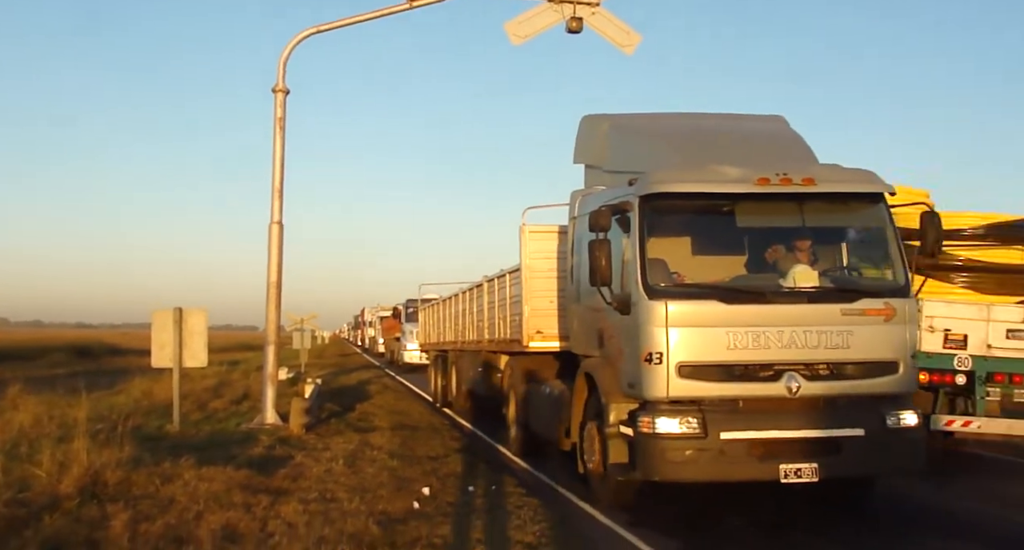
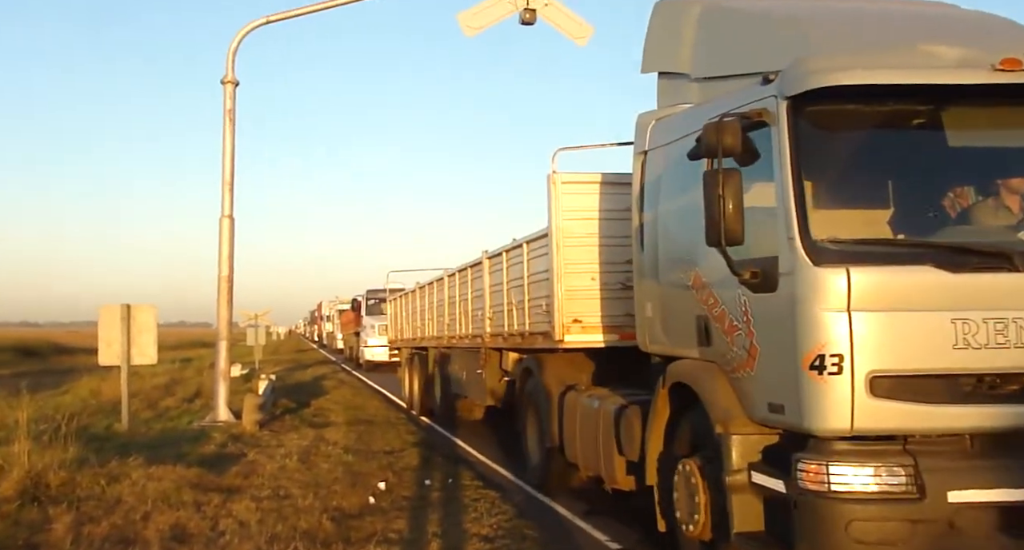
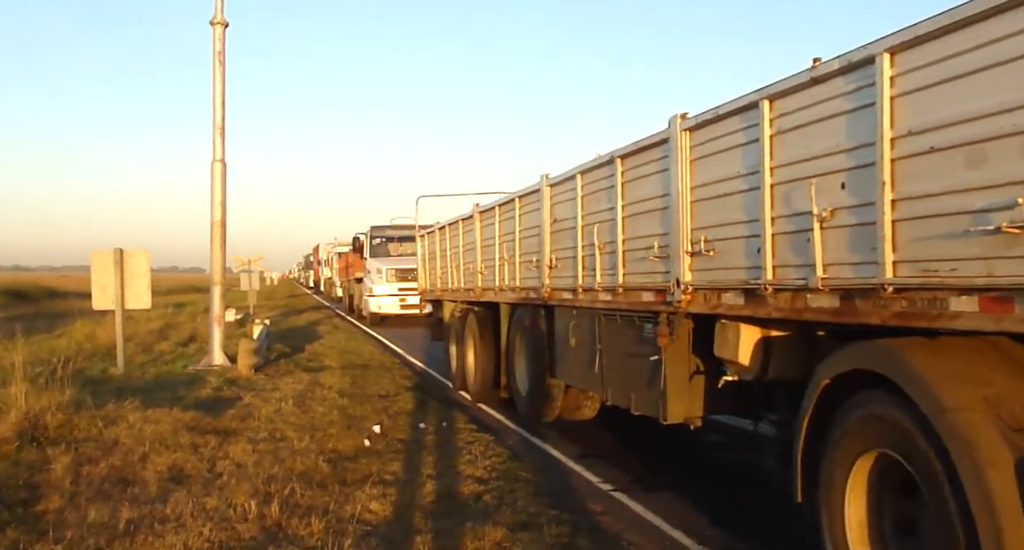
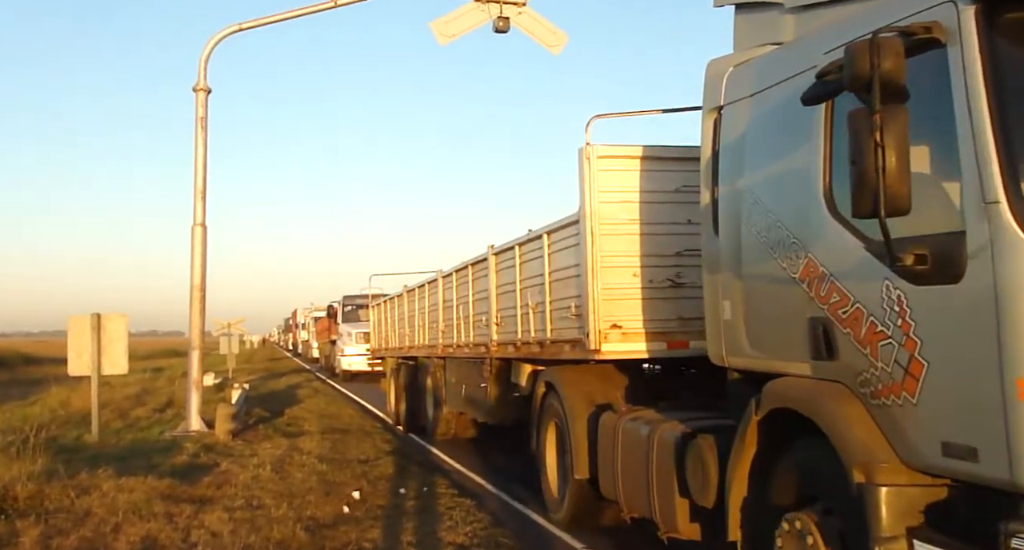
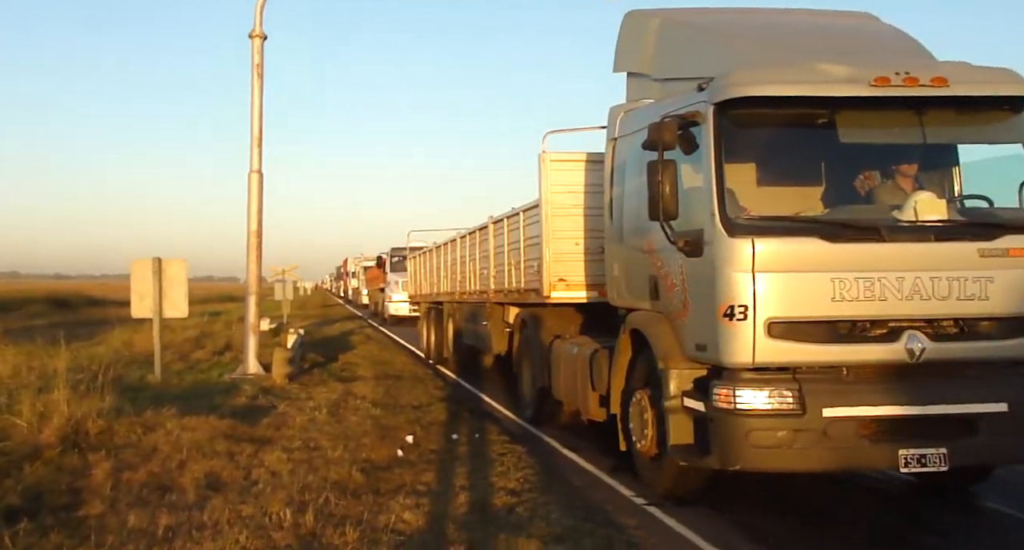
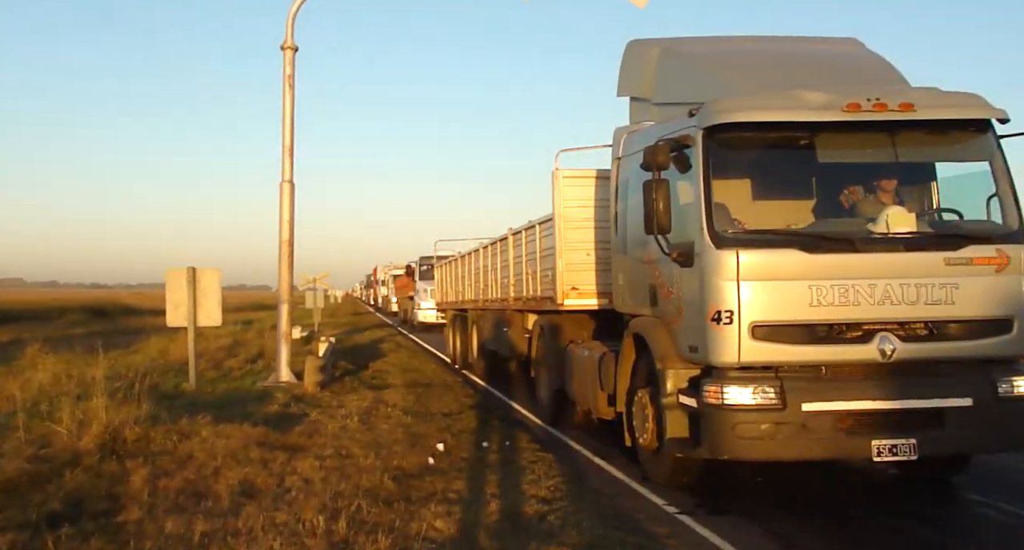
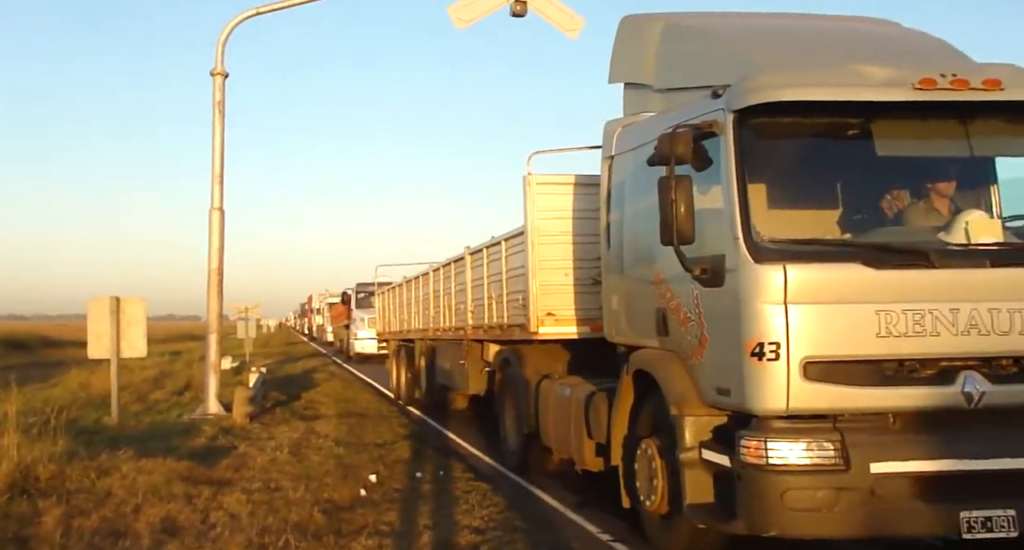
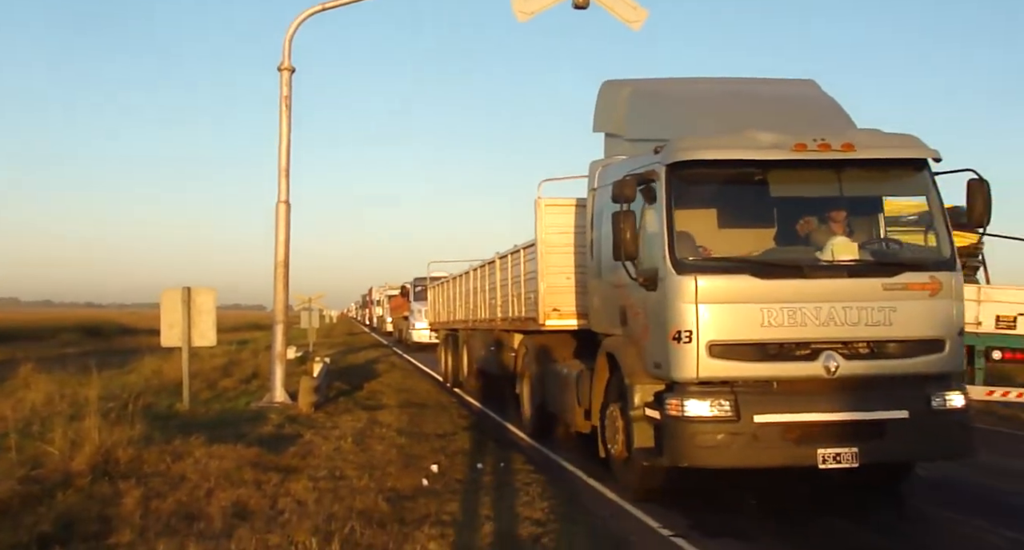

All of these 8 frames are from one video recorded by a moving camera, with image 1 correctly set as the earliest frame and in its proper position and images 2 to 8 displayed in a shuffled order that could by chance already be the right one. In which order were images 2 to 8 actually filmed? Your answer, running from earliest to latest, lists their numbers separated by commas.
8, 6, 5, 7, 2, 4, 3
